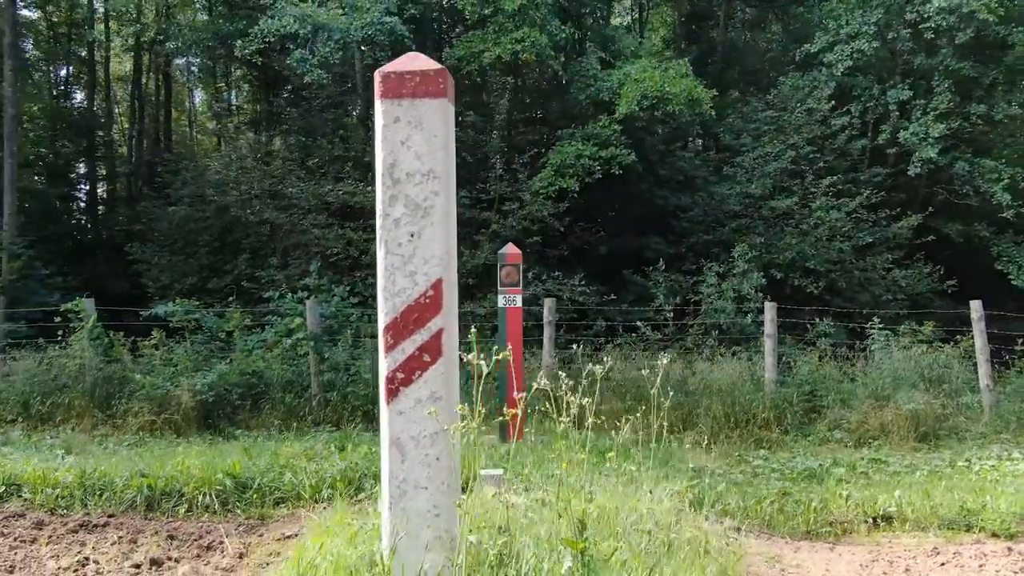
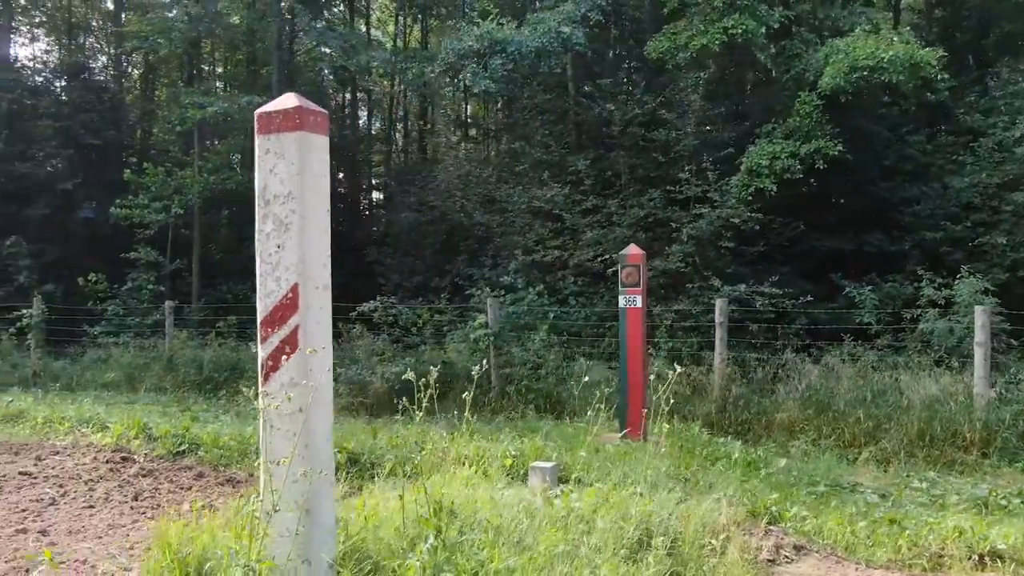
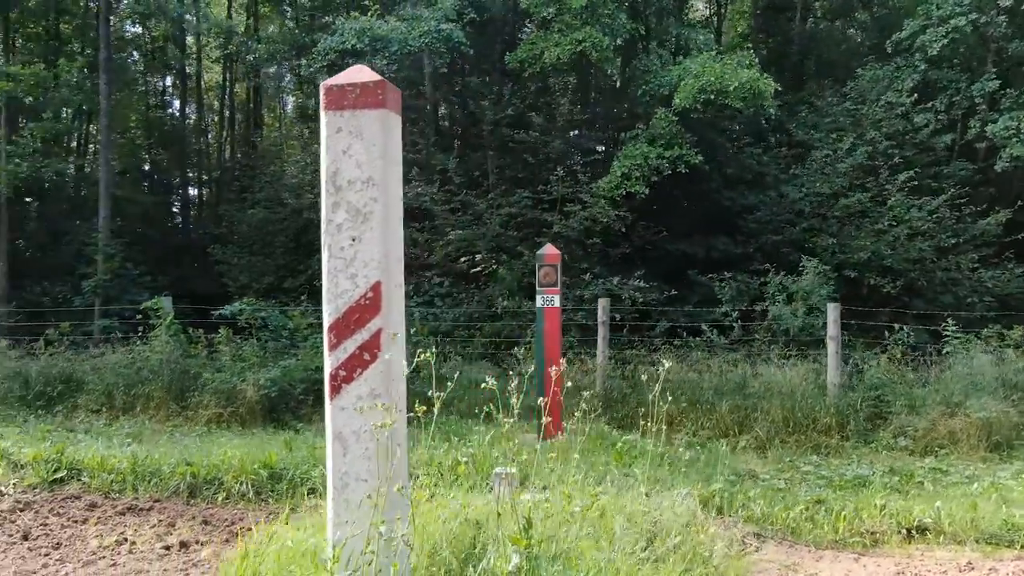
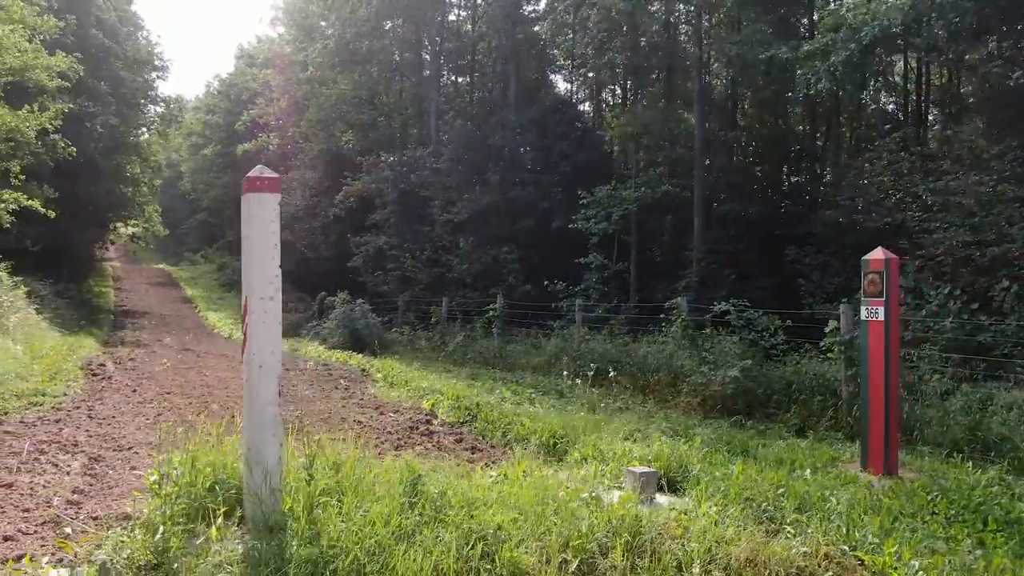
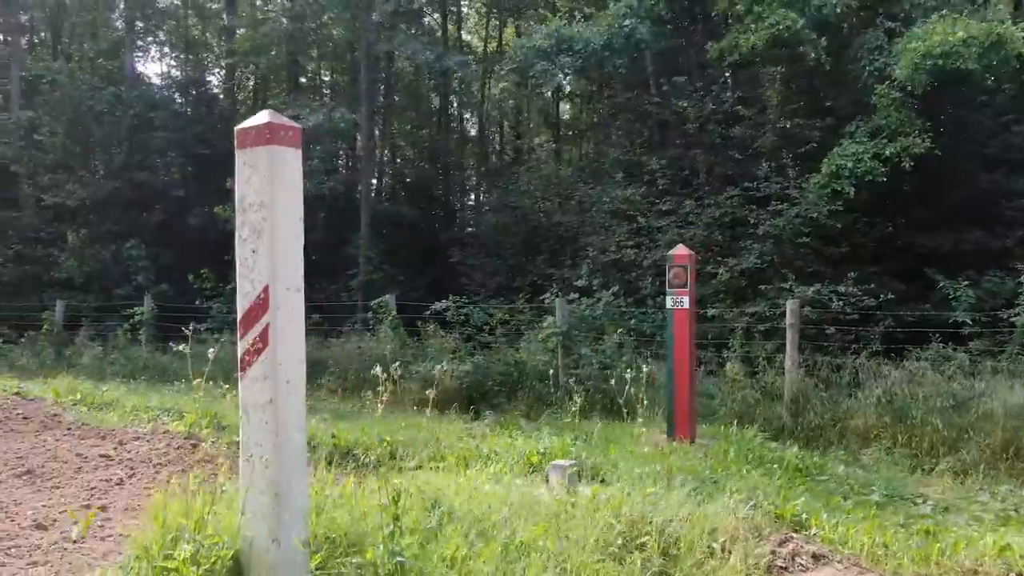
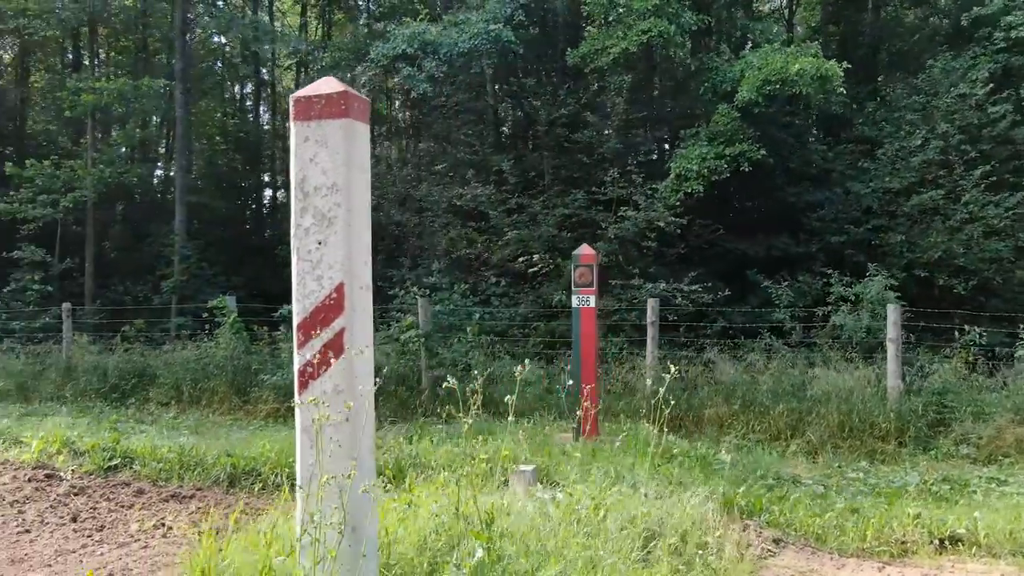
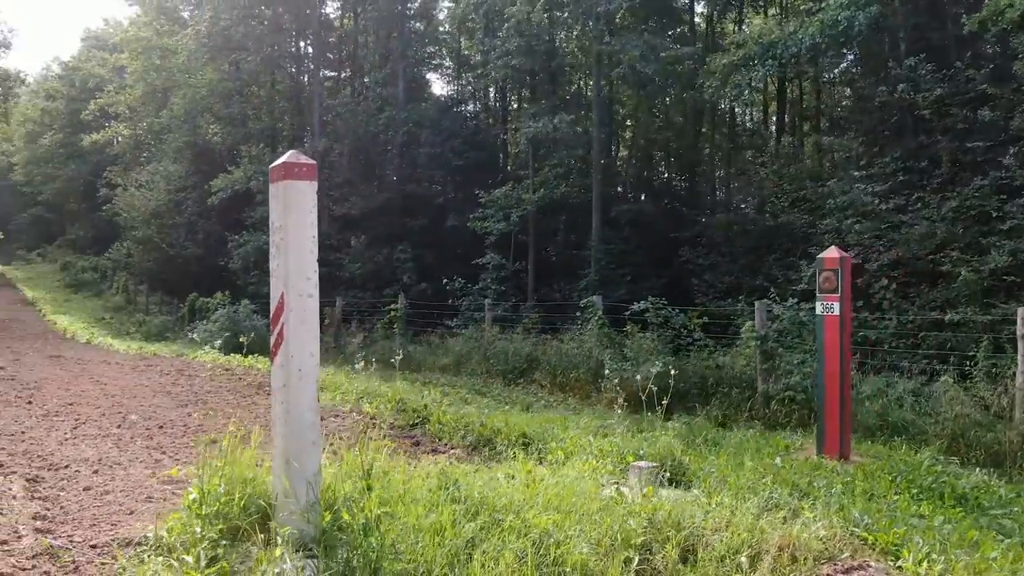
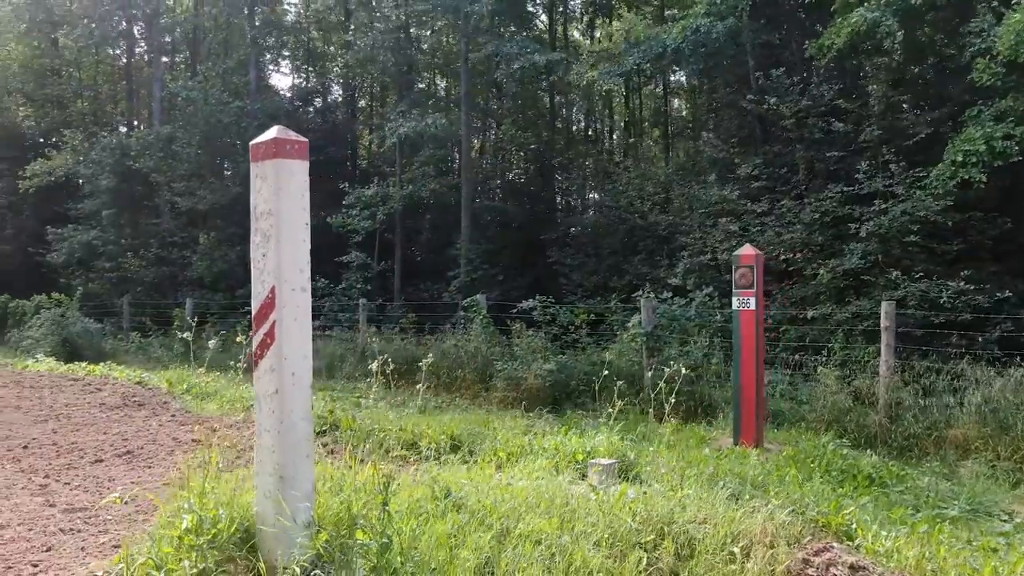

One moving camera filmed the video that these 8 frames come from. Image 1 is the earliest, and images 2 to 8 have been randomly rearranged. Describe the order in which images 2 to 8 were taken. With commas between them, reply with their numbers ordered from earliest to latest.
3, 6, 2, 5, 8, 7, 4
